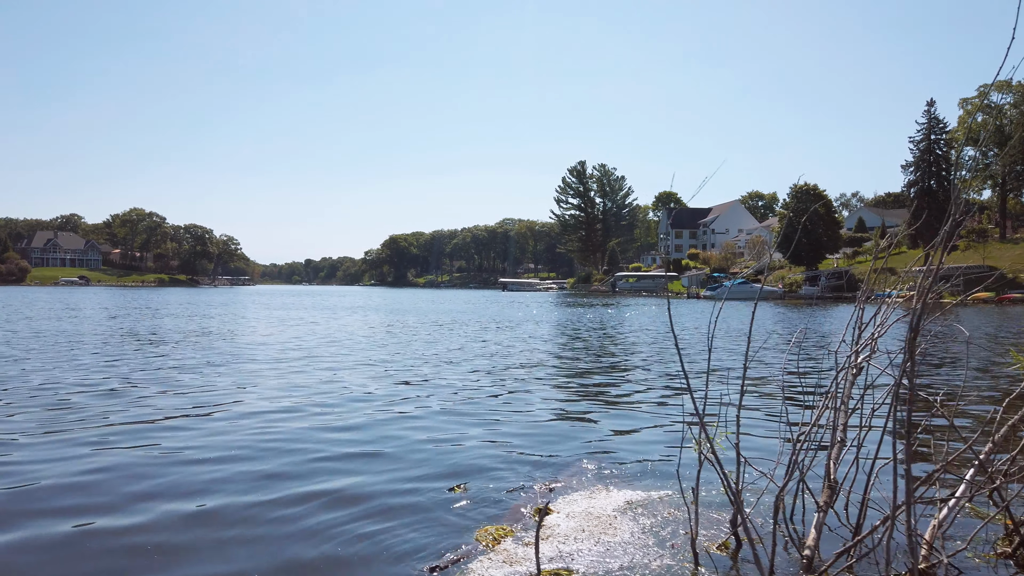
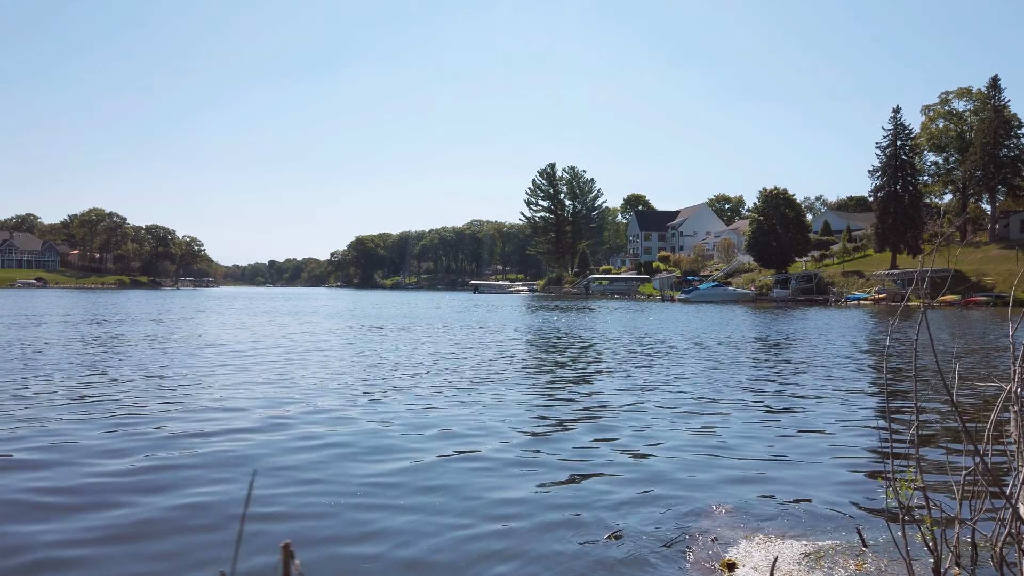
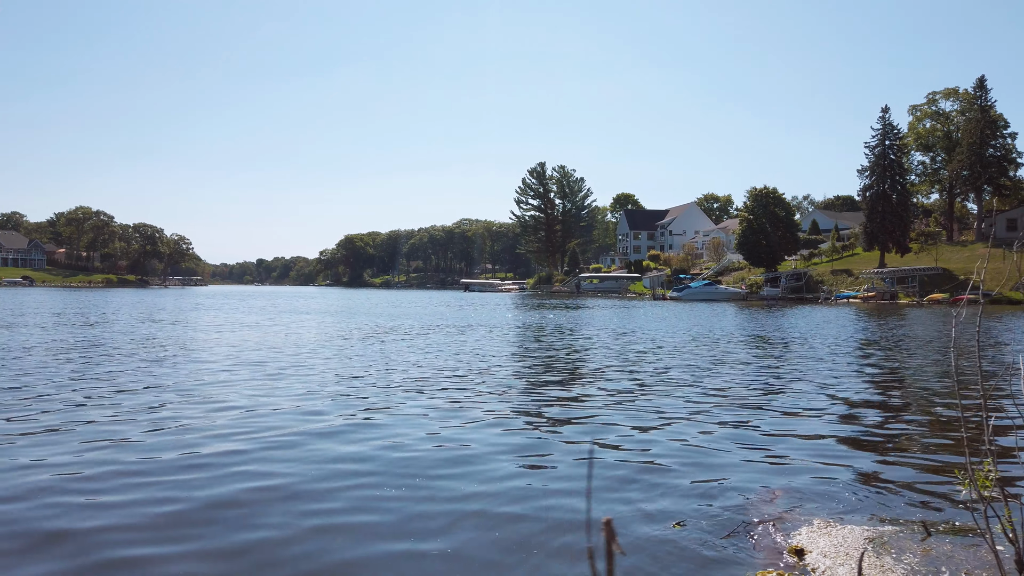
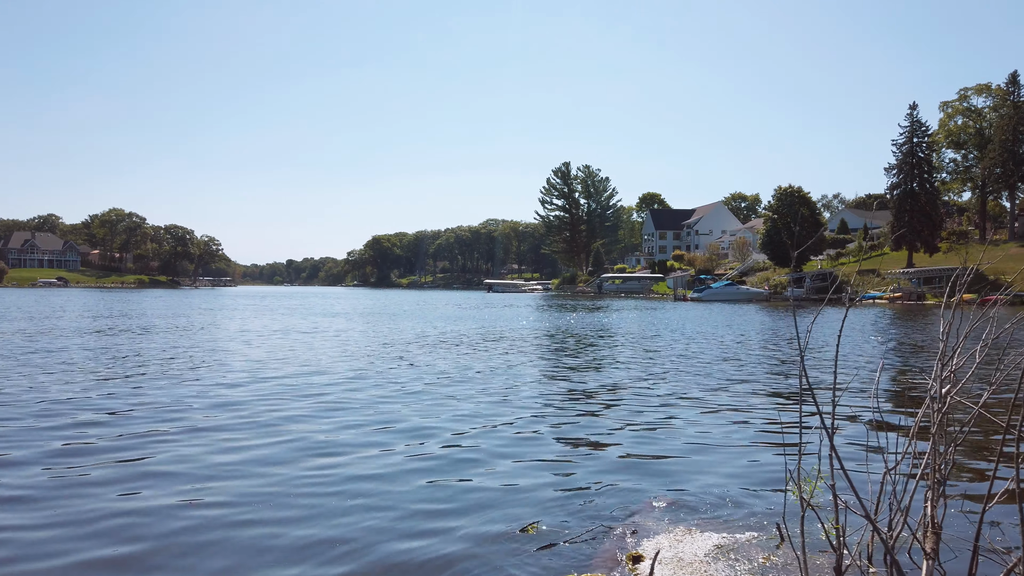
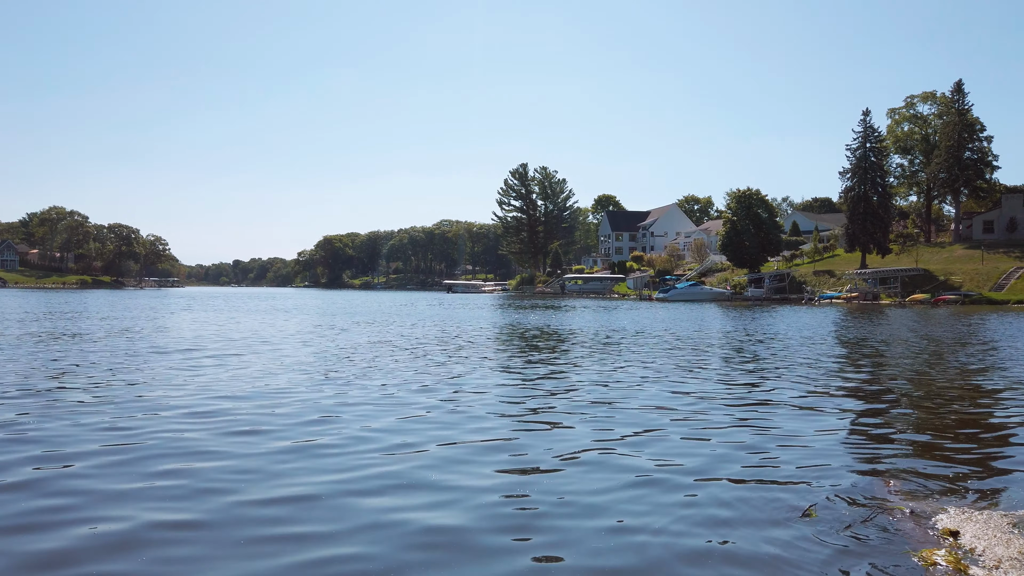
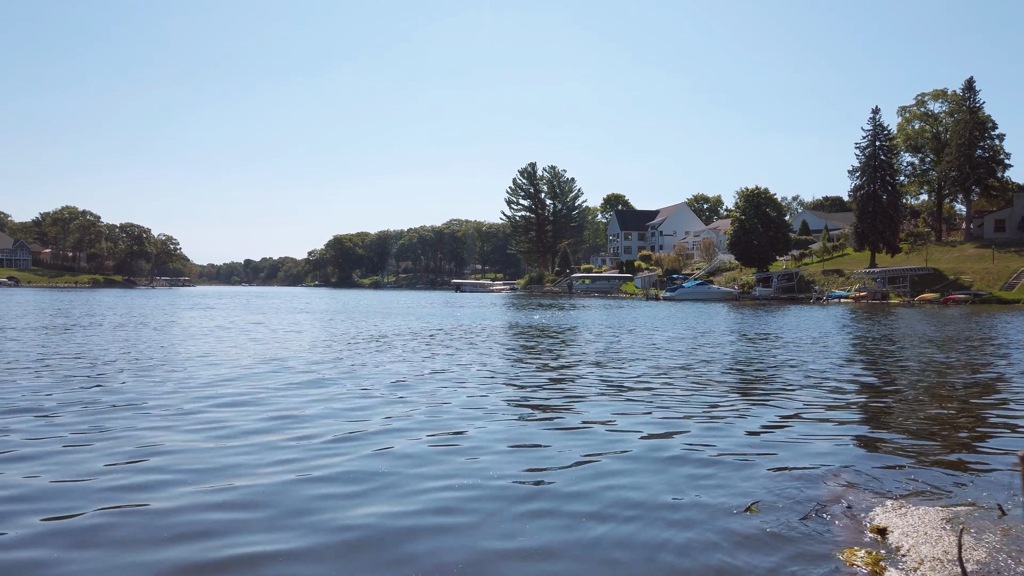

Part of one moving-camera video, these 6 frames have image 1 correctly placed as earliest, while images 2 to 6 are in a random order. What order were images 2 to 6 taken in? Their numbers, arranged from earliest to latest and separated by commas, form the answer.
4, 2, 3, 6, 5
